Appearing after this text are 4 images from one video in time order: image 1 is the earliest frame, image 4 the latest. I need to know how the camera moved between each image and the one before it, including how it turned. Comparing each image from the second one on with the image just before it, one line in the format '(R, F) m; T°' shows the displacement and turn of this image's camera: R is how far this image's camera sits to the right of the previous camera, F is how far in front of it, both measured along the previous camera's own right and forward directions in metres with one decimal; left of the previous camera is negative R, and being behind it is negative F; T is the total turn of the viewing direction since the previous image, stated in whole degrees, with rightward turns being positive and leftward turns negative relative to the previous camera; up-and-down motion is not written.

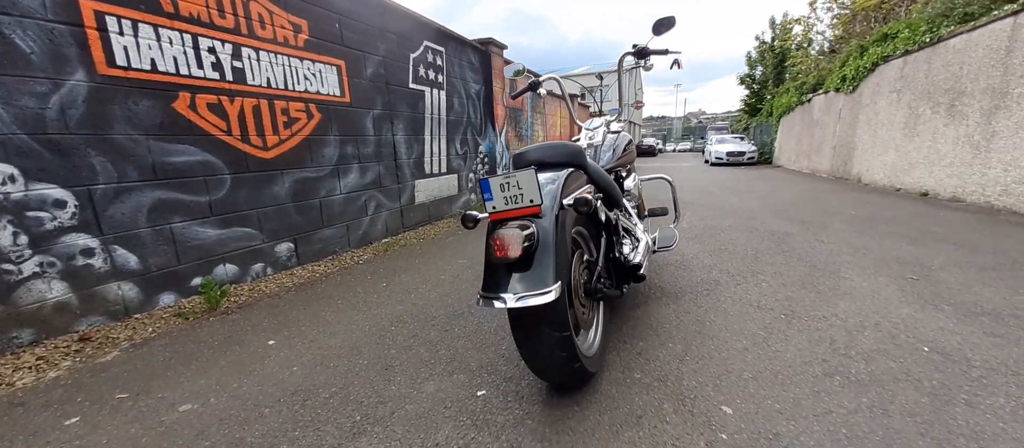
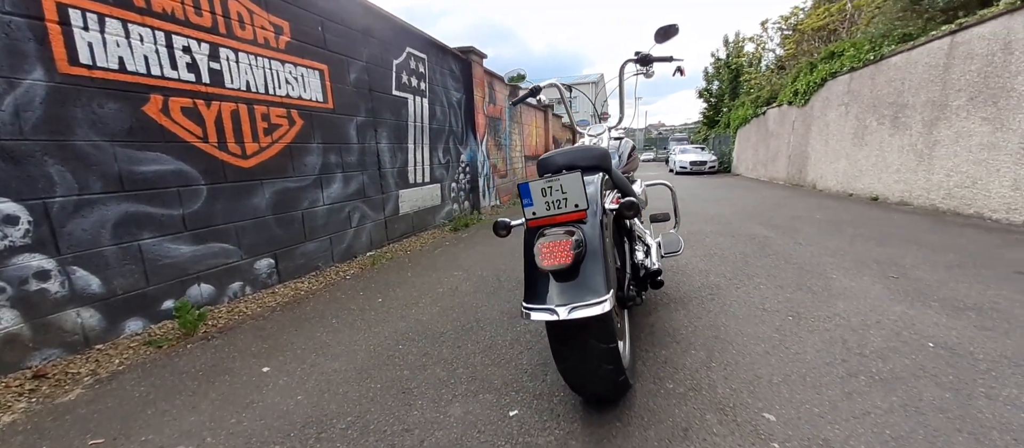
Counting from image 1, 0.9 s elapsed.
(-0.3, +0.1) m; +6°
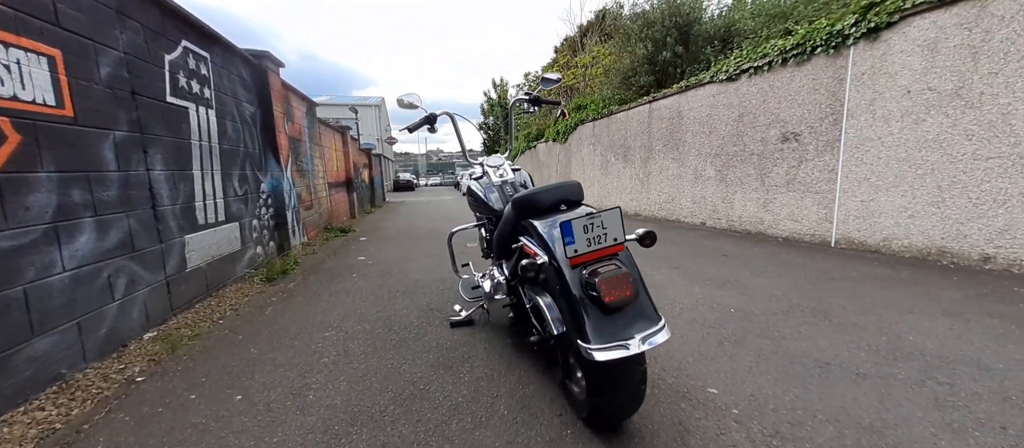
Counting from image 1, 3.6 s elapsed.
(-1.0, +0.5) m; +35°
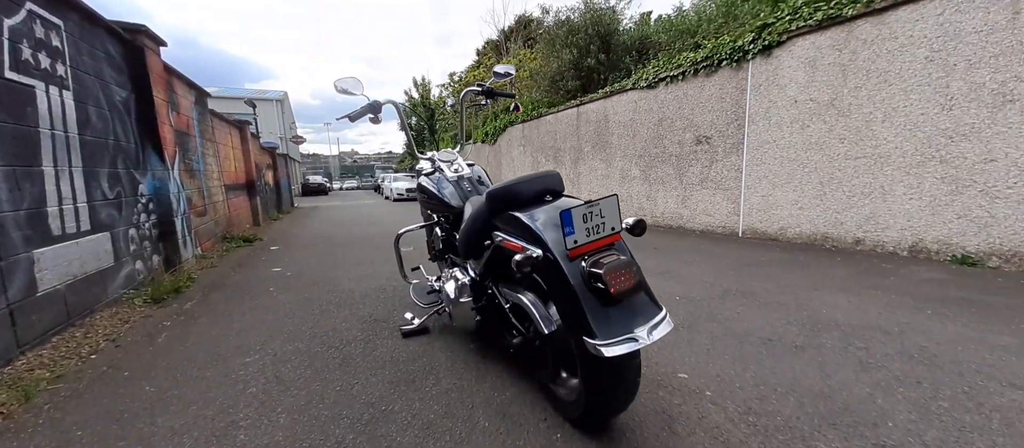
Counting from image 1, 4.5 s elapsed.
(-0.3, +0.2) m; +12°
